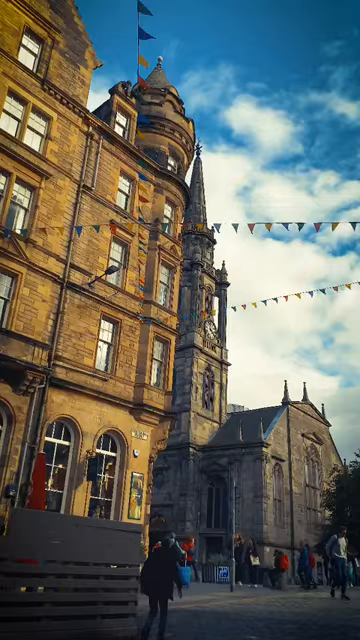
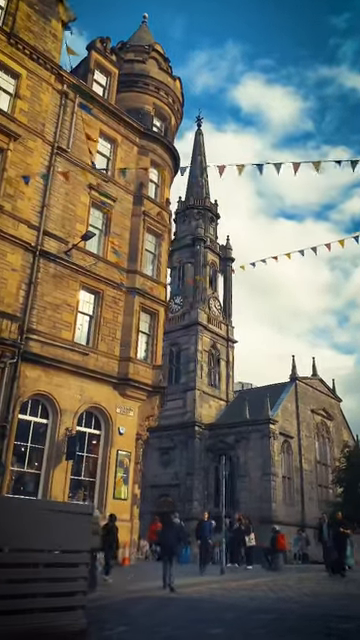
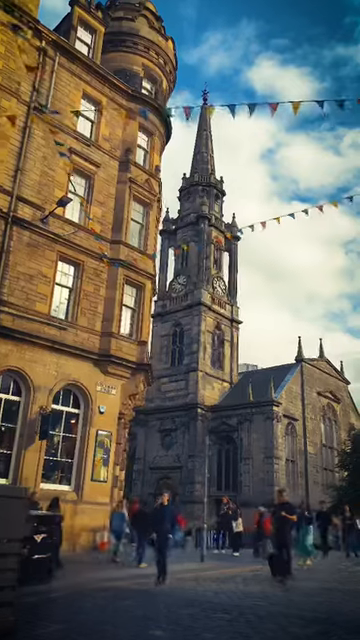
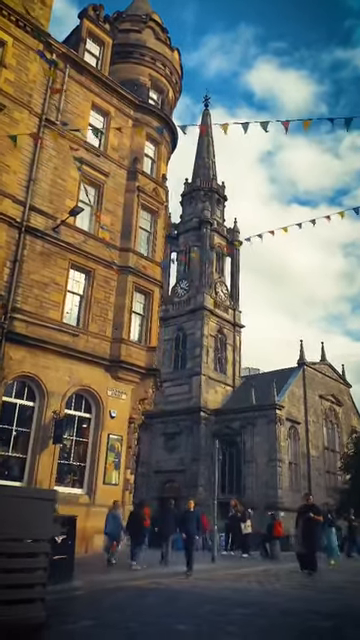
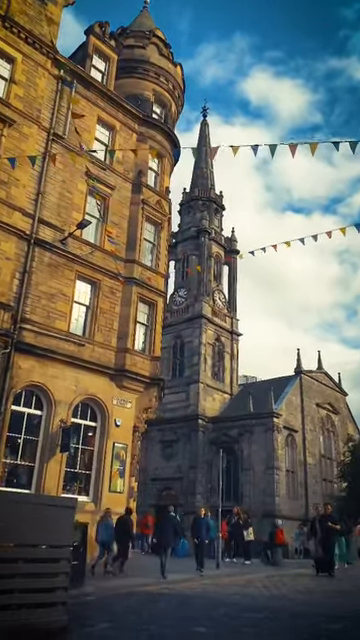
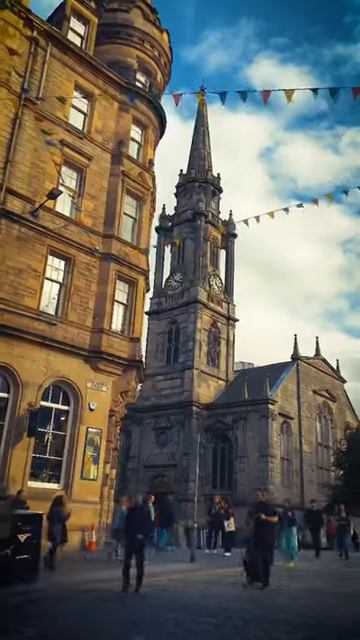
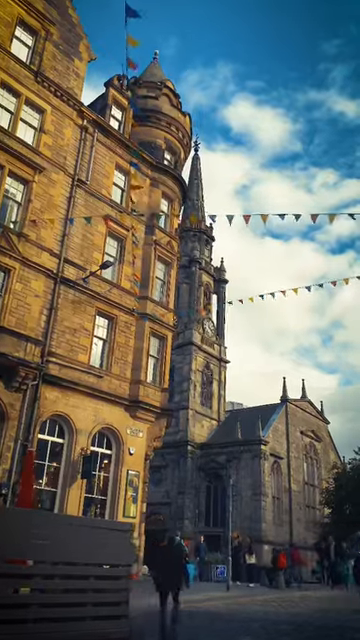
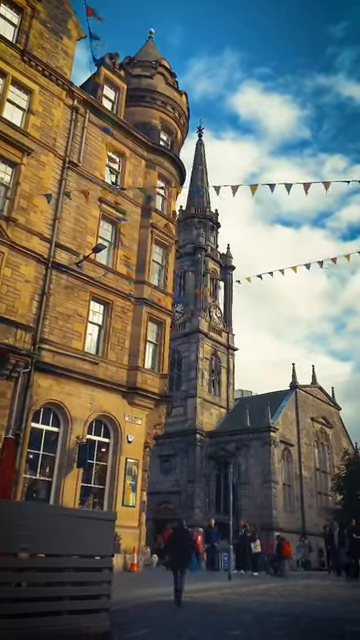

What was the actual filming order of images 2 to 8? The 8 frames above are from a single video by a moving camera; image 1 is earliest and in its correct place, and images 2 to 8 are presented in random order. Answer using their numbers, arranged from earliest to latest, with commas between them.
7, 8, 2, 5, 4, 3, 6
